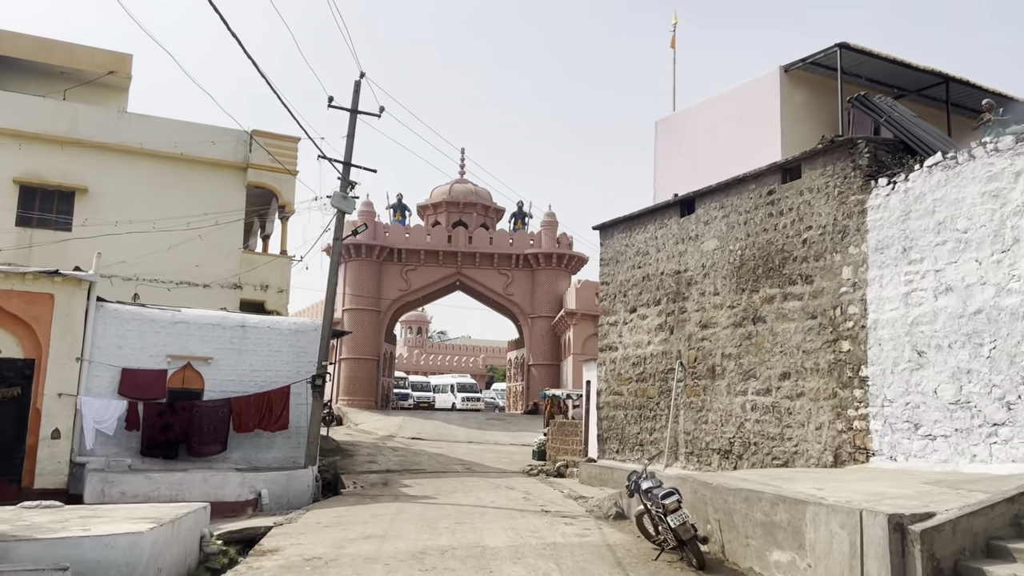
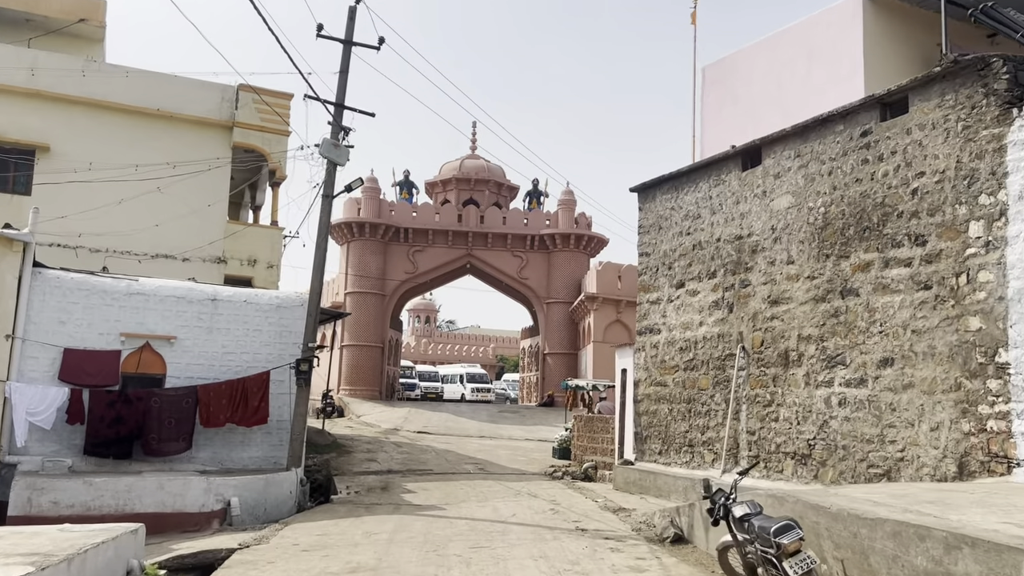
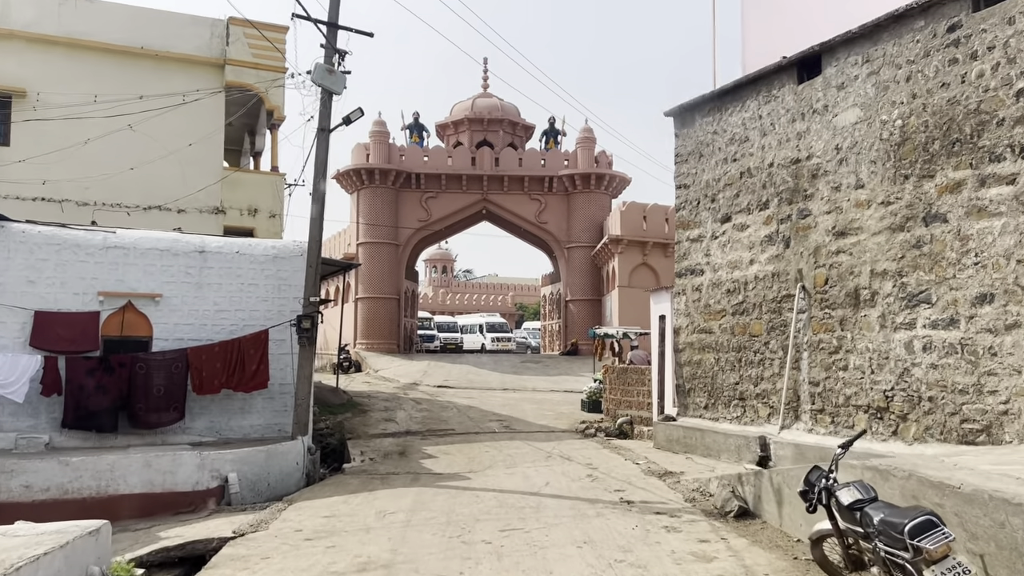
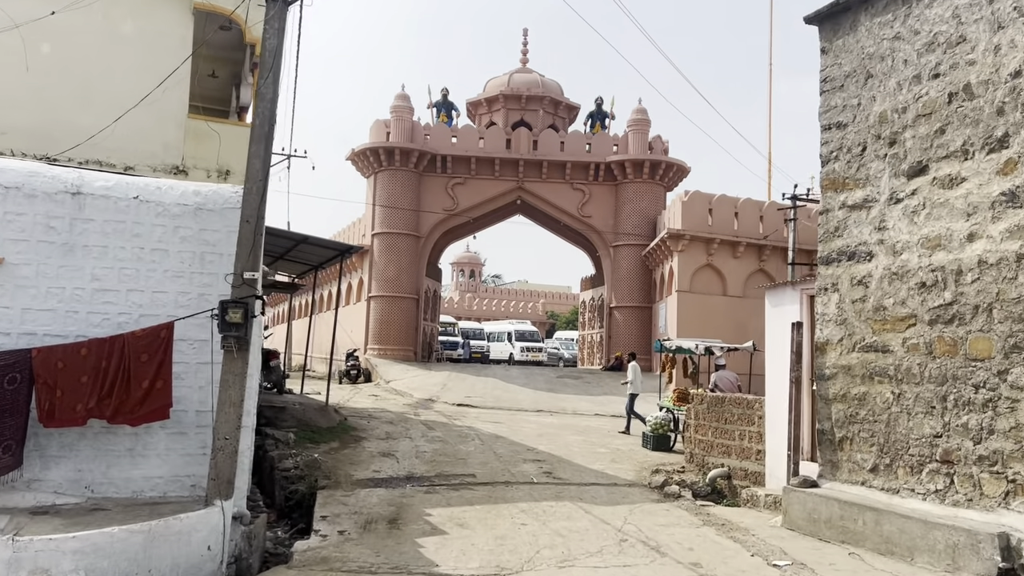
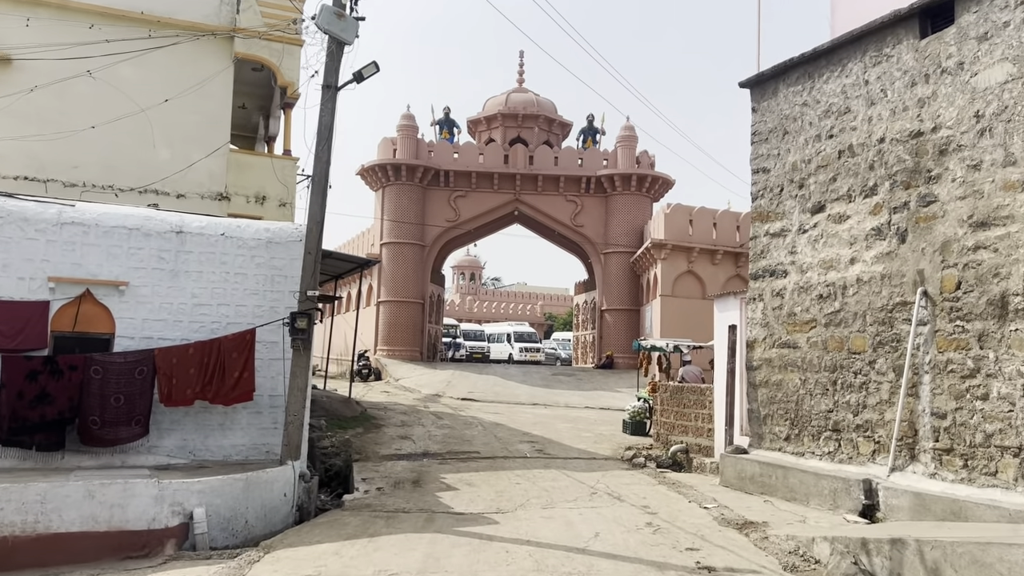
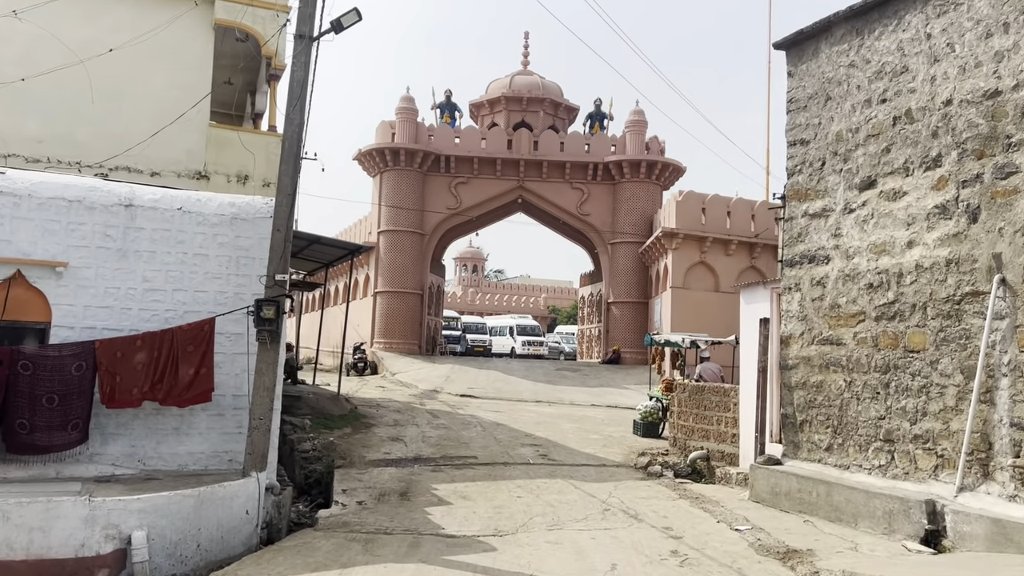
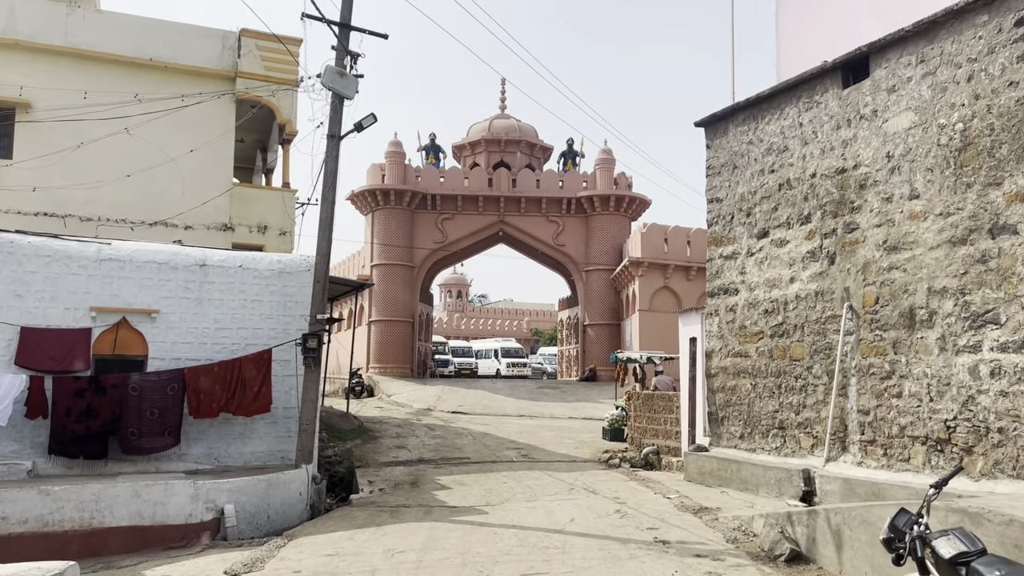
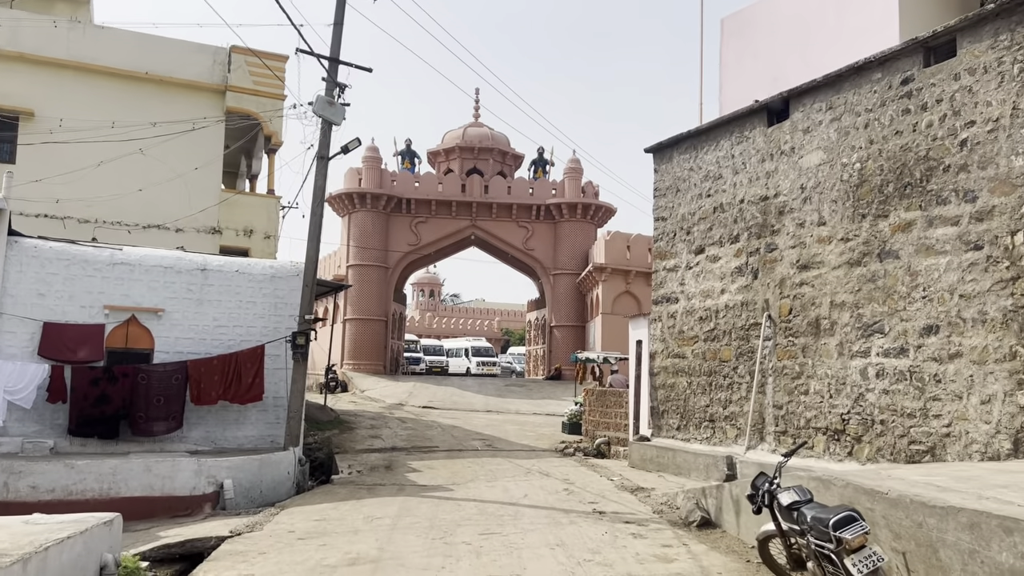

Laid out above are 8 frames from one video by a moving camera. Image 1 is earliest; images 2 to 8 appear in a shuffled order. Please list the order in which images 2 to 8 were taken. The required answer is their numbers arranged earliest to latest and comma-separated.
2, 8, 3, 7, 5, 6, 4
